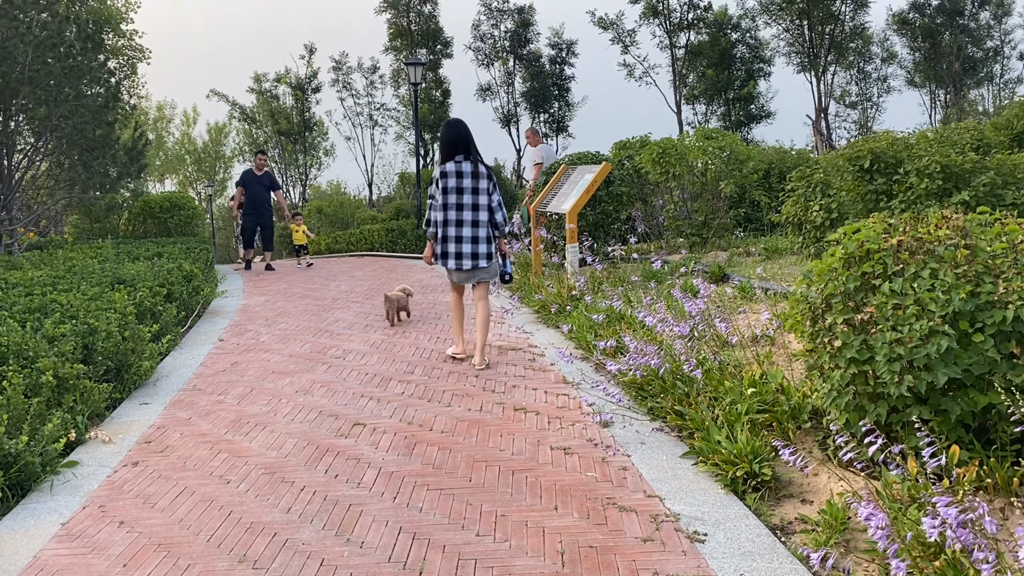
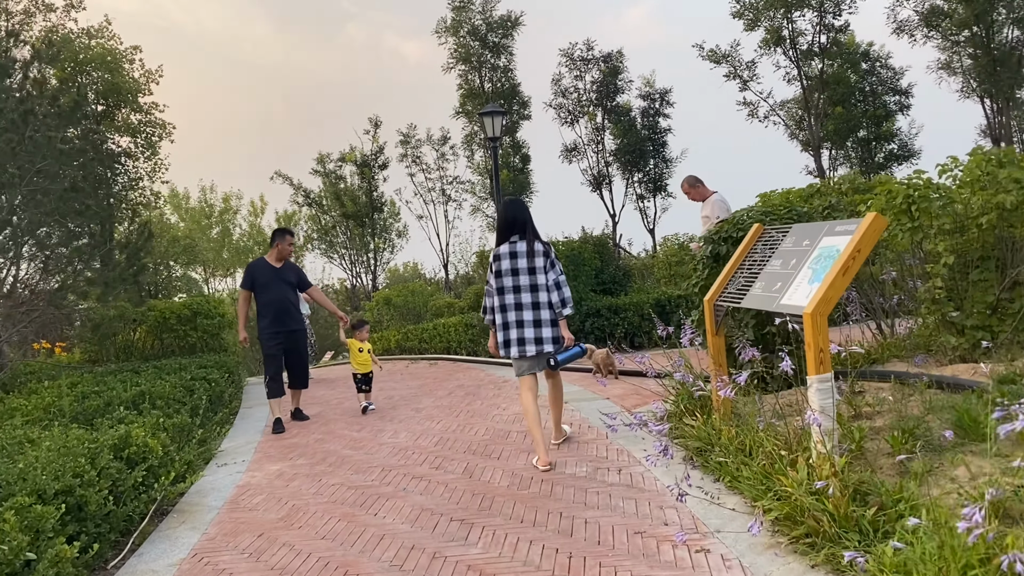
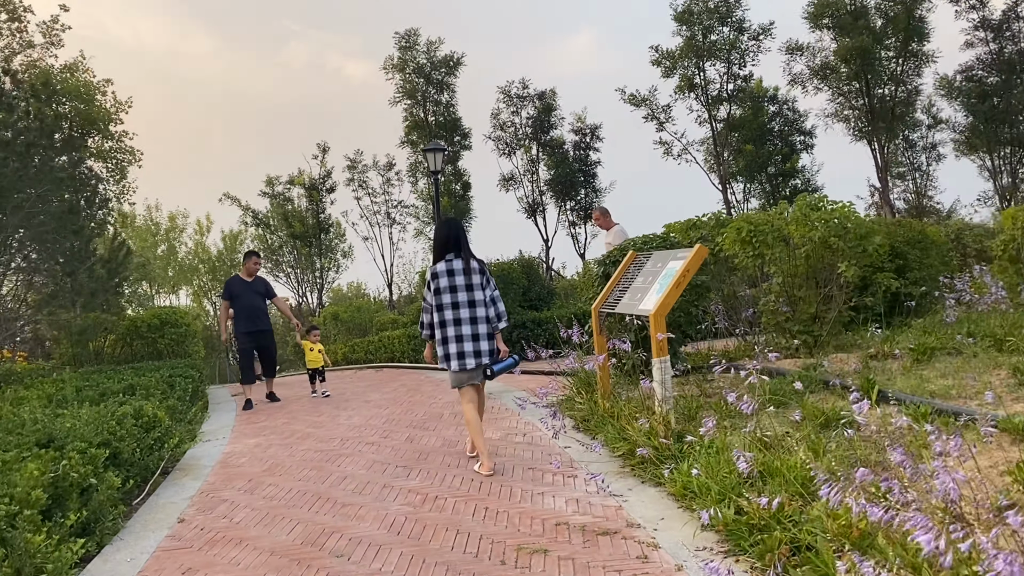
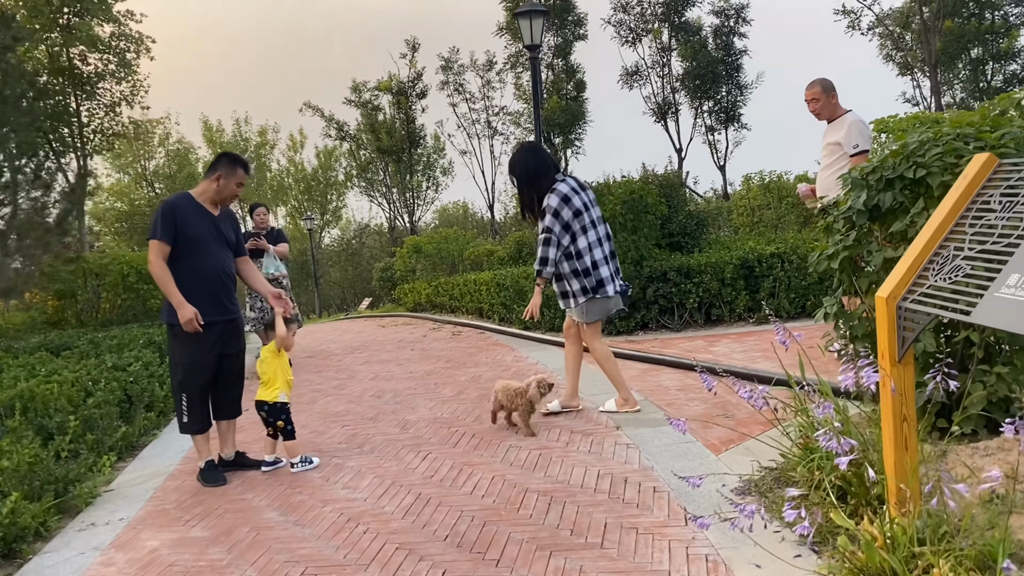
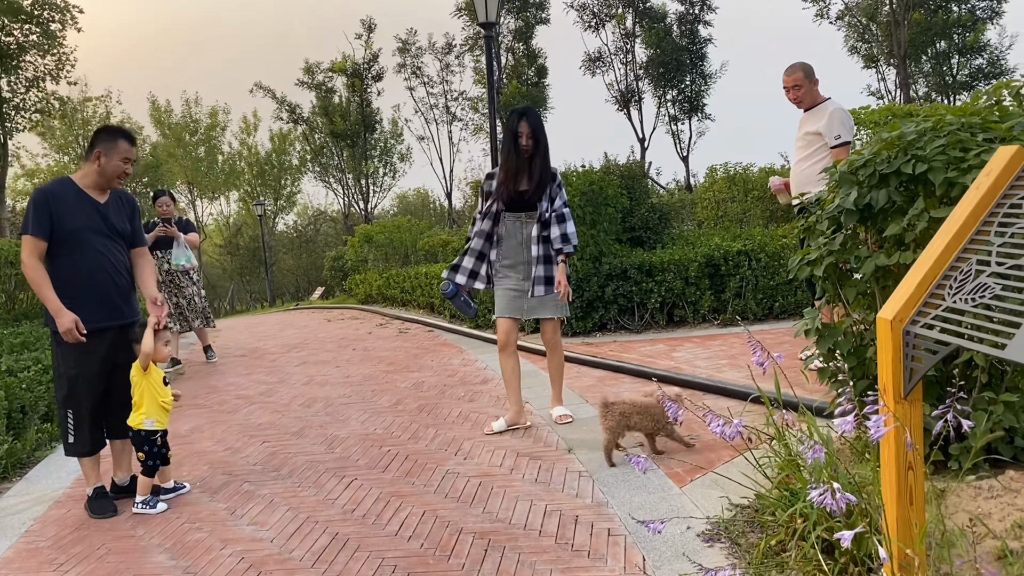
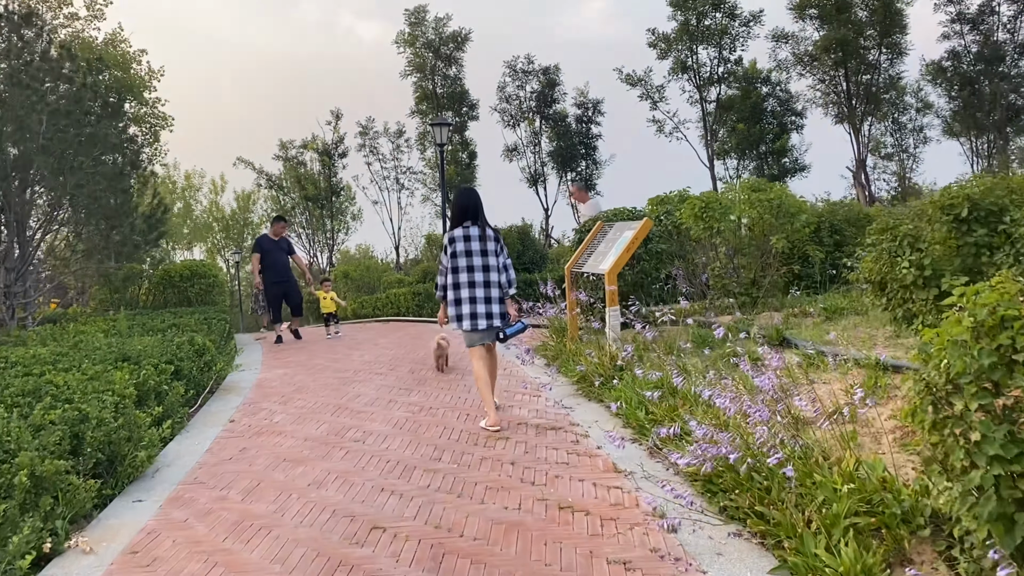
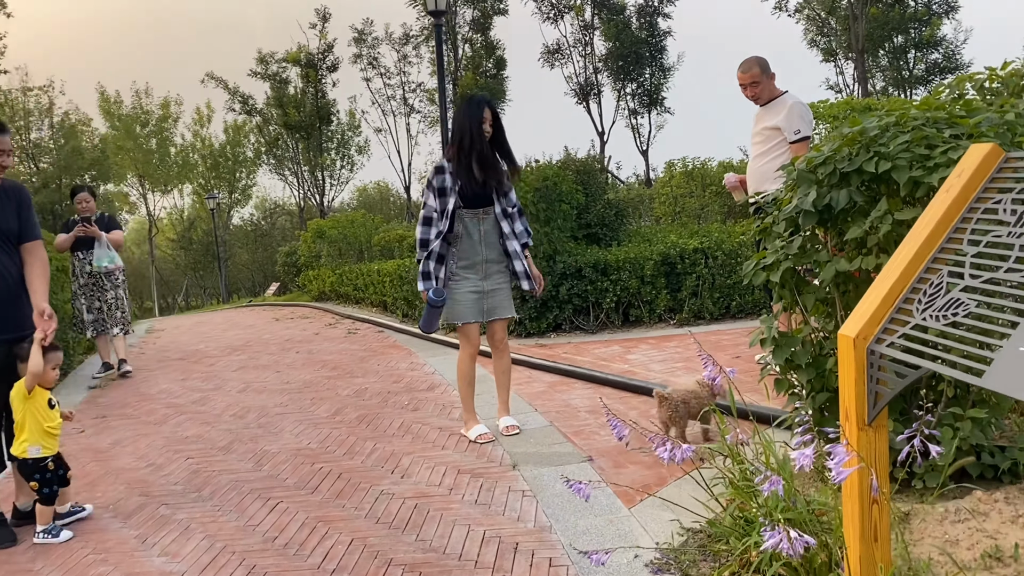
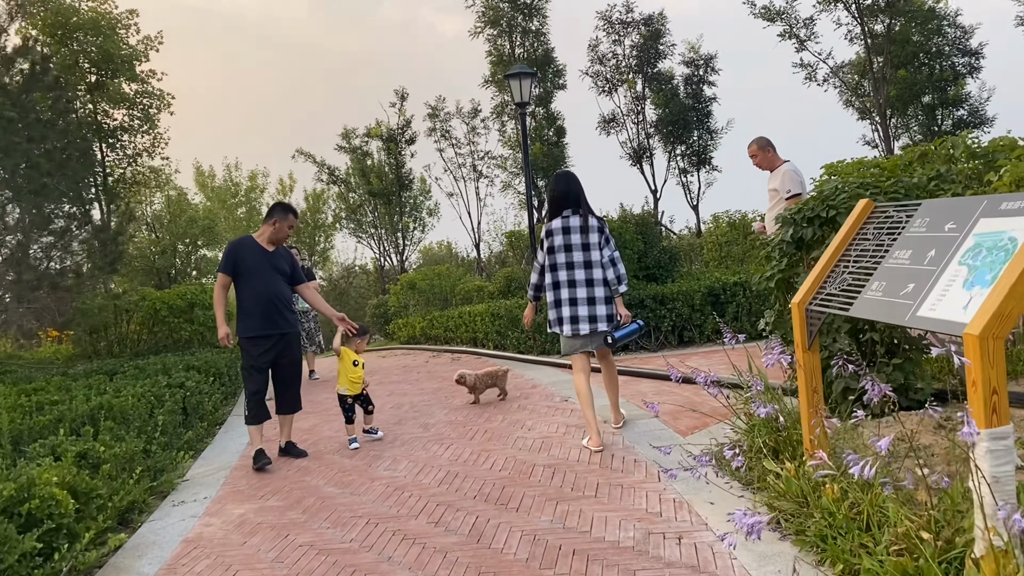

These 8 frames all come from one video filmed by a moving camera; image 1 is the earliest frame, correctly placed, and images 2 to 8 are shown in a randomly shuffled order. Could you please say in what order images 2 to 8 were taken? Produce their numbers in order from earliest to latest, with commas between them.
6, 3, 2, 8, 4, 5, 7
